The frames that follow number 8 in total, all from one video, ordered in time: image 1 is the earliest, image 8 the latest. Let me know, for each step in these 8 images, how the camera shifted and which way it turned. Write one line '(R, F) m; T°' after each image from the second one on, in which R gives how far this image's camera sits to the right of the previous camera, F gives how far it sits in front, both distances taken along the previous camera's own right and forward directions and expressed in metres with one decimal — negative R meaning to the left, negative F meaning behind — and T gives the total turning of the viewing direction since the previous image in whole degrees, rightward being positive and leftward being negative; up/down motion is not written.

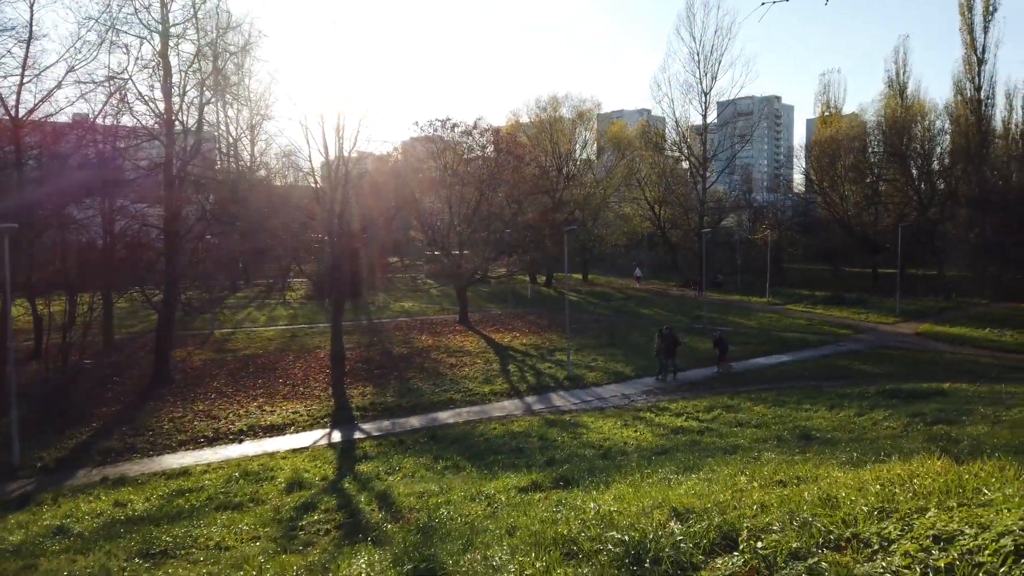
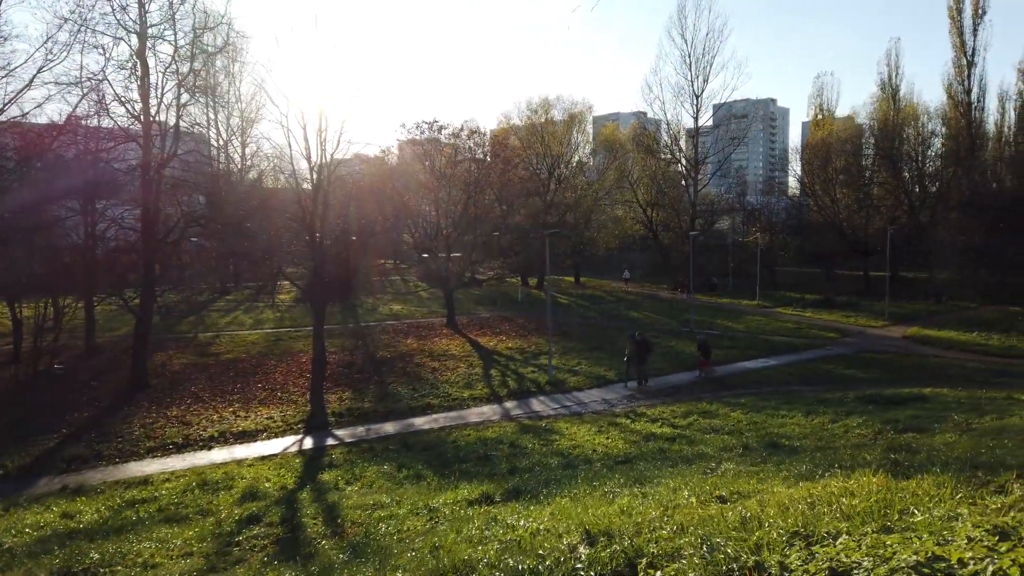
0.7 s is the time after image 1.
(+0.5, +0.2) m; 0°
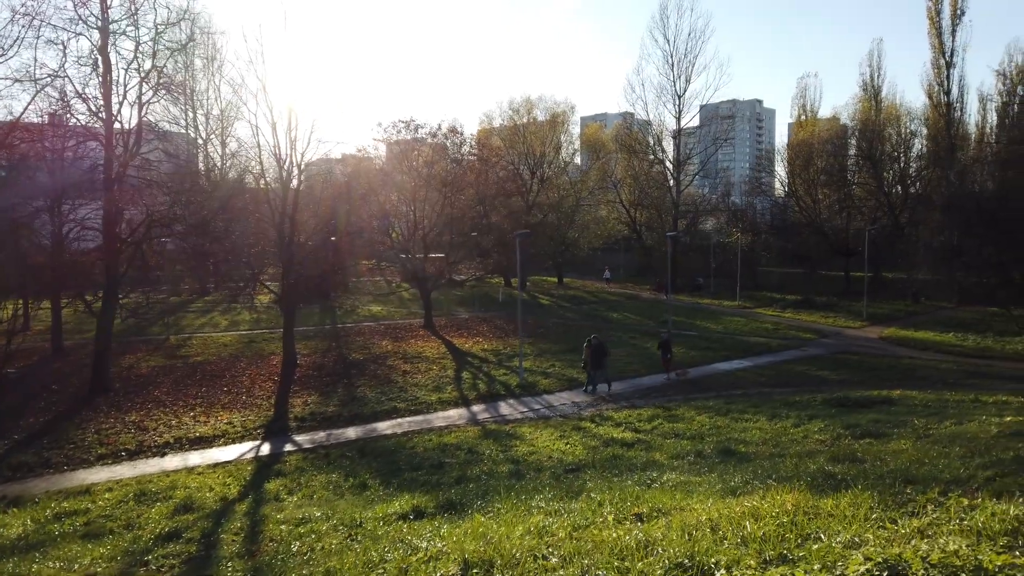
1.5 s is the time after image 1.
(+0.6, +0.3) m; +1°
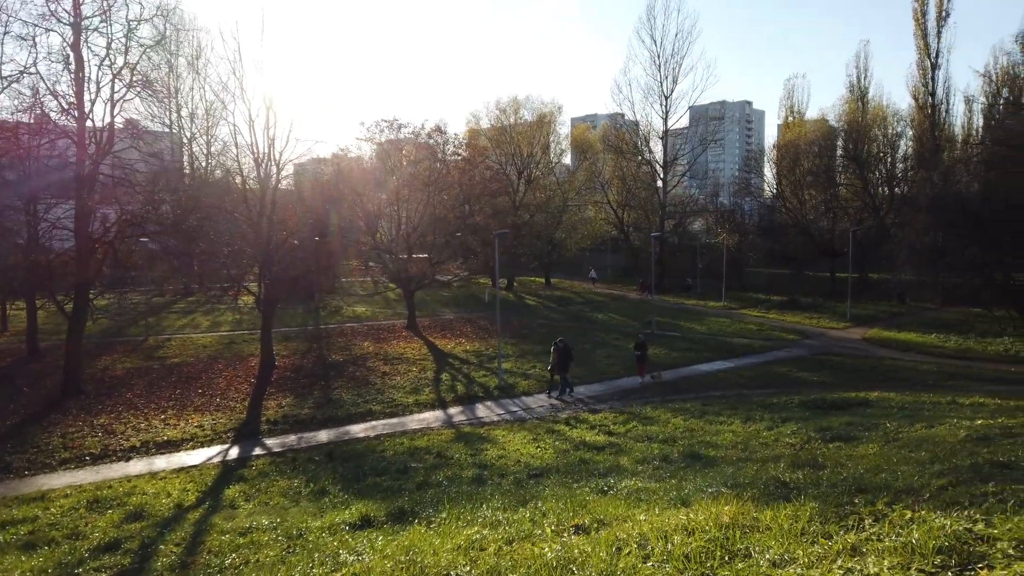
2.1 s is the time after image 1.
(+0.4, +0.2) m; +1°
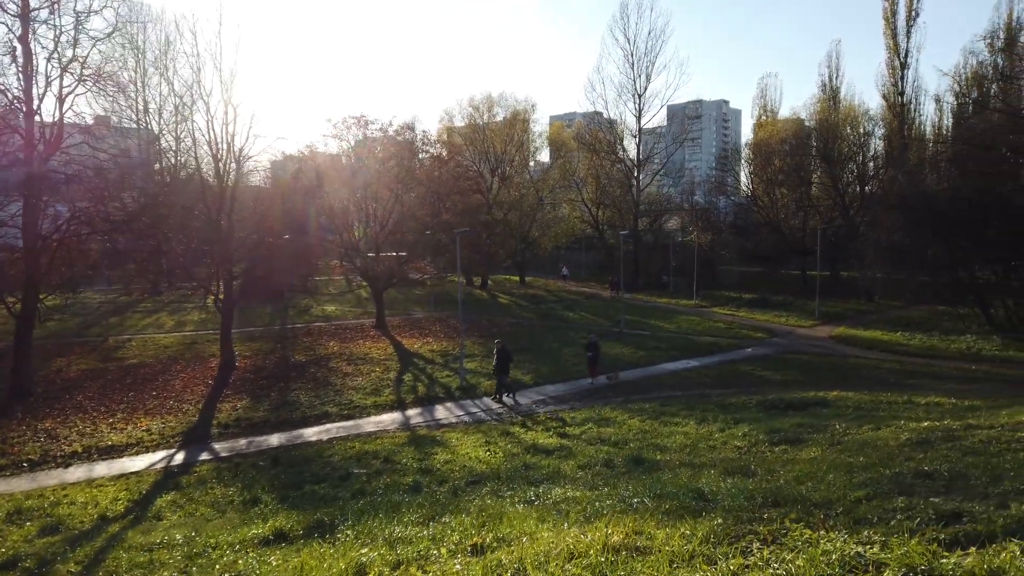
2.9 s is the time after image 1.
(+0.5, +0.3) m; +2°
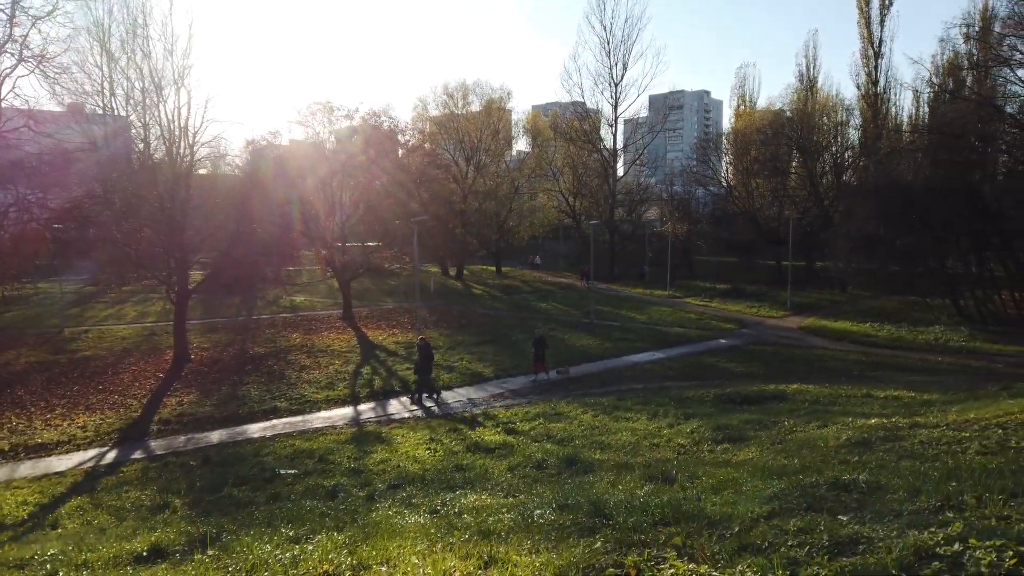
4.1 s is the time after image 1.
(+0.7, +0.5) m; +1°
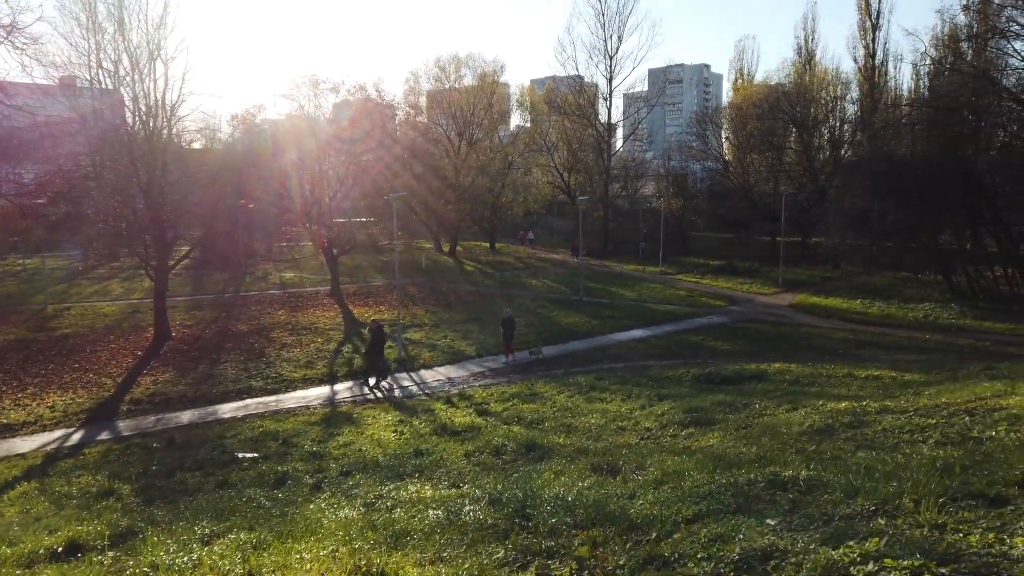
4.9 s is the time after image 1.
(+0.5, +0.3) m; 0°
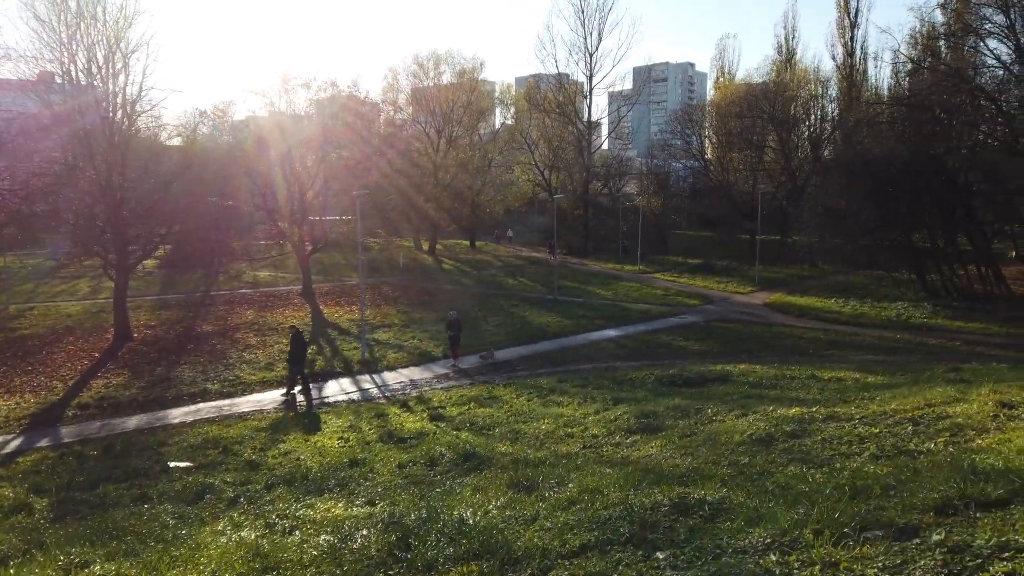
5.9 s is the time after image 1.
(+0.6, +0.4) m; +1°
